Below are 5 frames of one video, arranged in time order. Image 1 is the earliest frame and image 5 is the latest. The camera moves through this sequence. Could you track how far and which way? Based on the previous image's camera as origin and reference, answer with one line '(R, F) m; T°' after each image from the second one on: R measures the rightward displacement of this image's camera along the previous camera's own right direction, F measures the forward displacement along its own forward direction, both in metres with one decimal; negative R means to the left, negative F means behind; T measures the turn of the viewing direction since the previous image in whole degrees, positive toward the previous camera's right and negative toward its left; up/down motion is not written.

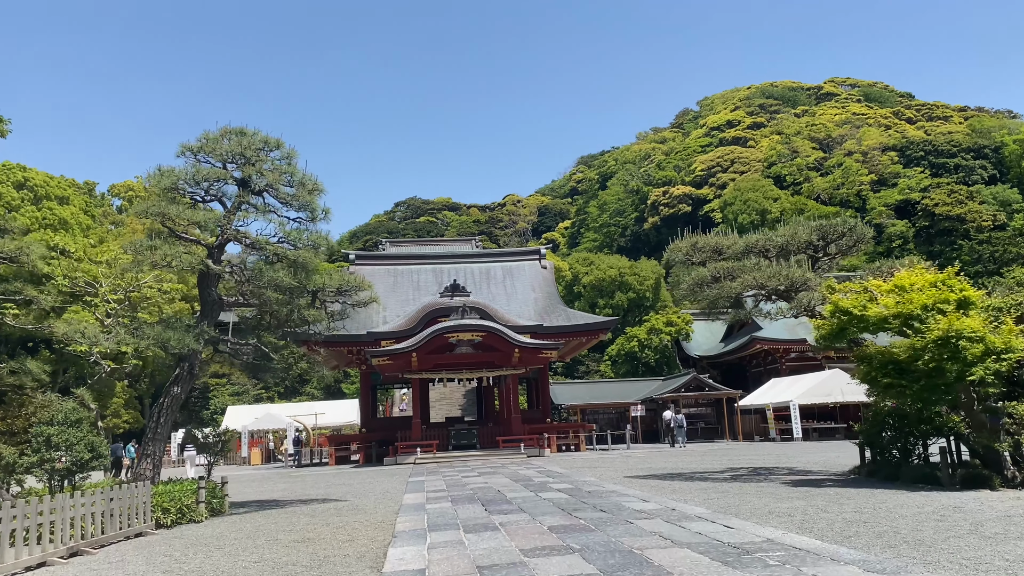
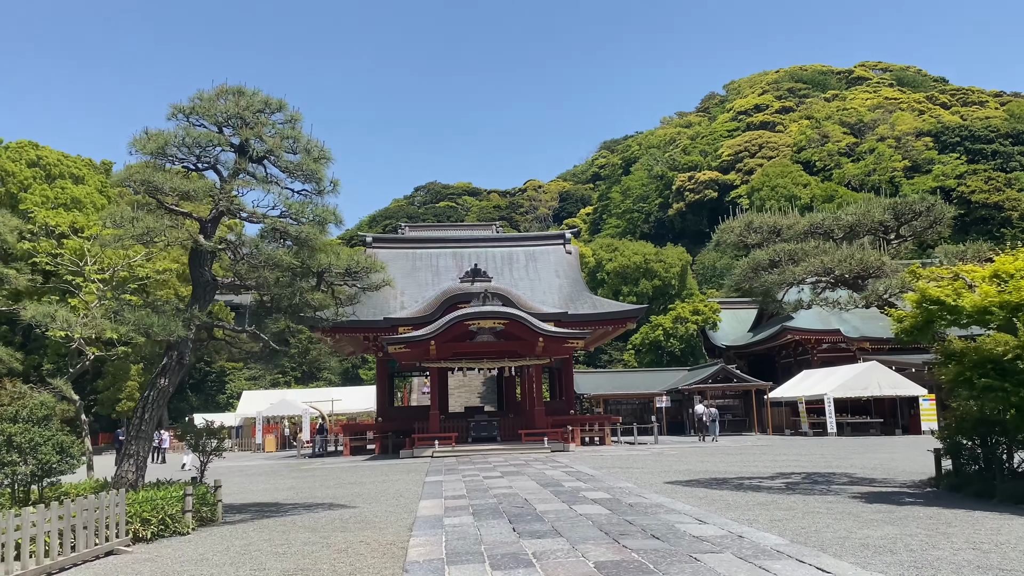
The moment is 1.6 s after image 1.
(-0.1, +1.0) m; -1°
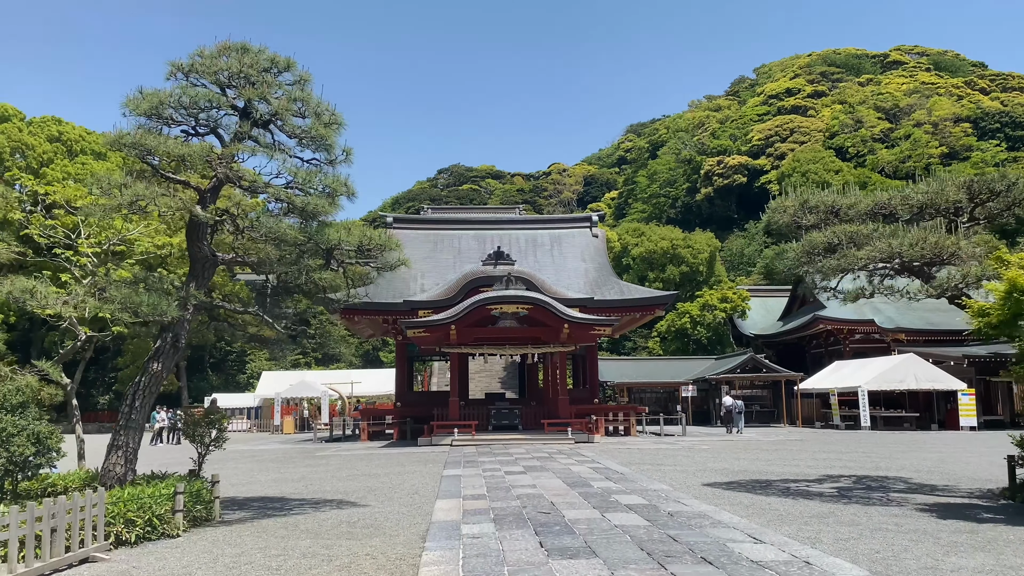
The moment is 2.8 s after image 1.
(-0.1, +0.7) m; -2°
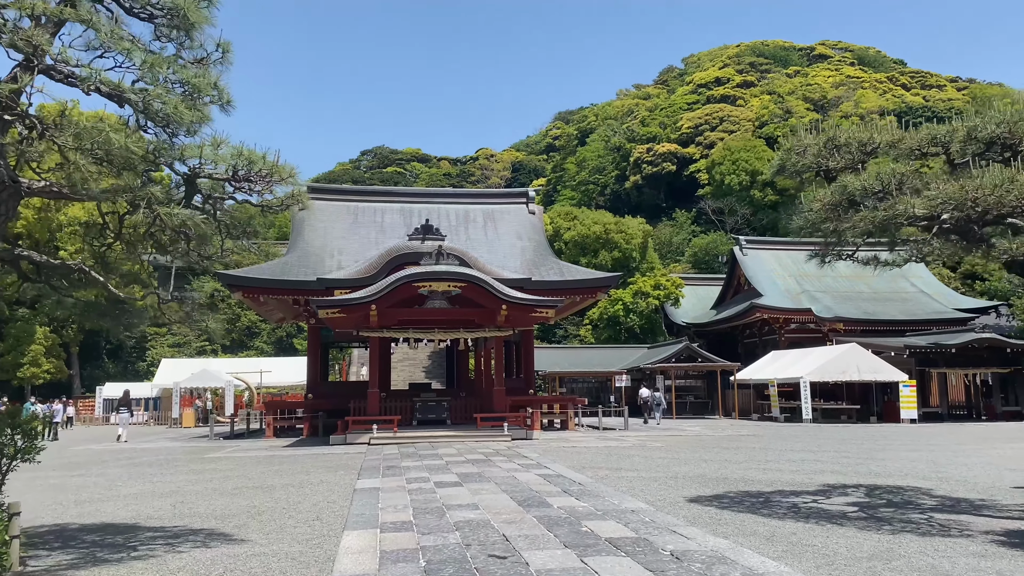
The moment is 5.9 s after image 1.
(-0.1, +2.0) m; +5°
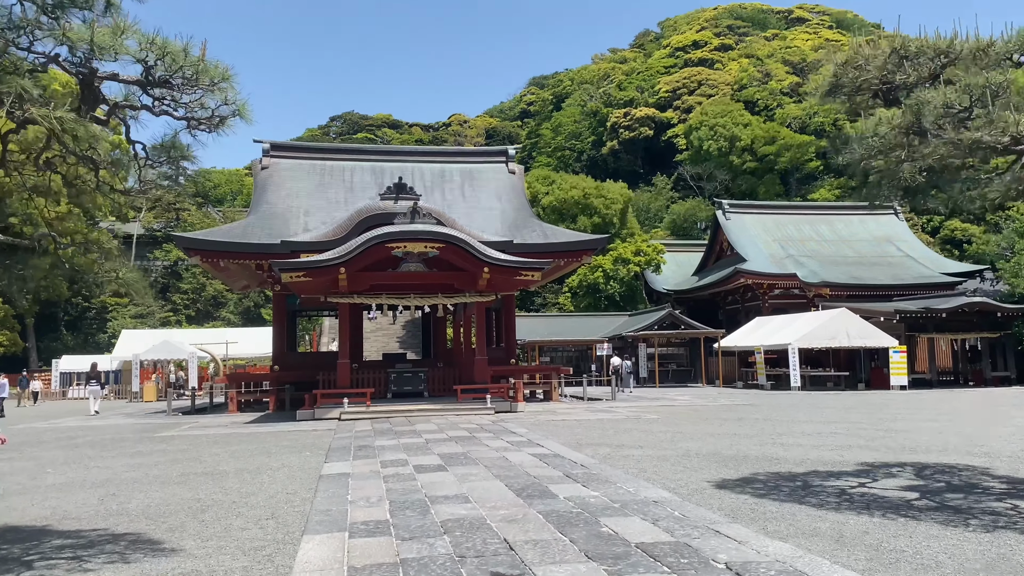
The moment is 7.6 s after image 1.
(-0.1, +1.1) m; +2°
